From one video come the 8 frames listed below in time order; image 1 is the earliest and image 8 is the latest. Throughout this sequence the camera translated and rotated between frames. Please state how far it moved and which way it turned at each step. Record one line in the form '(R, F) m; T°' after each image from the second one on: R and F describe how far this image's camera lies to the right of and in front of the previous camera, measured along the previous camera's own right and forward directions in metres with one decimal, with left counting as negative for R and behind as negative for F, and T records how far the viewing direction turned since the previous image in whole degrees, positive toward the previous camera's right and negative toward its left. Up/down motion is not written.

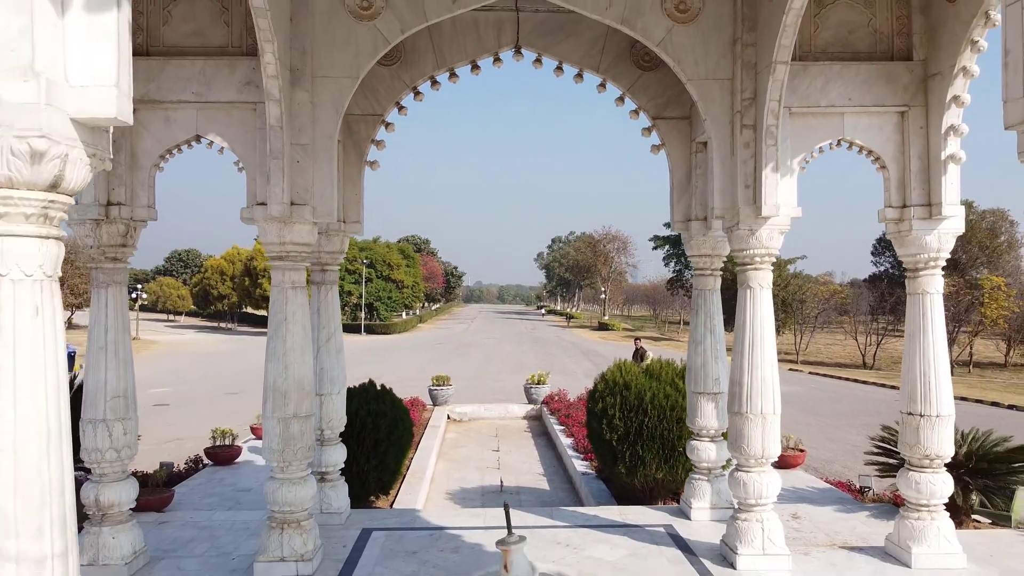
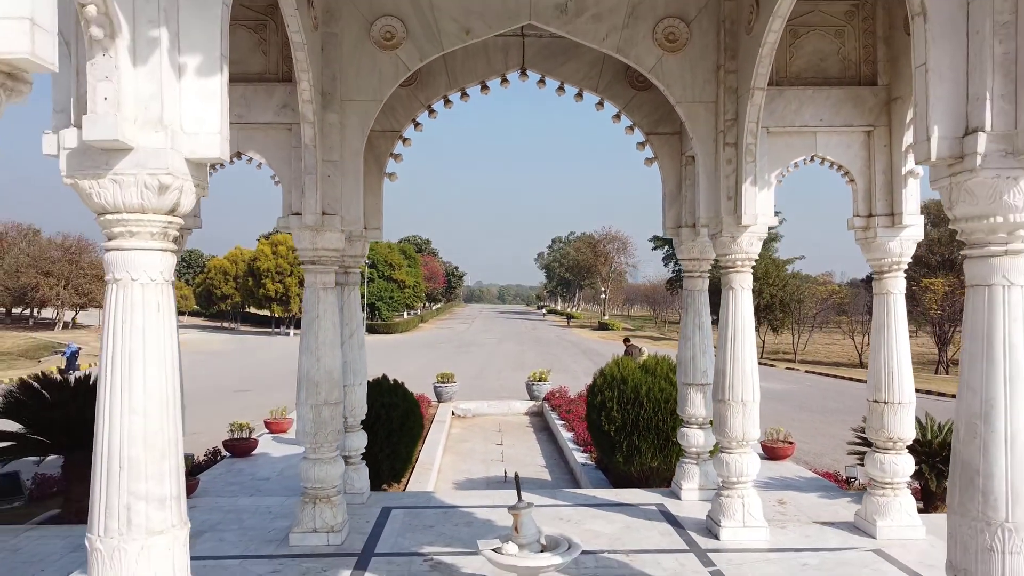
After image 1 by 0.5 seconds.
(0.0, -0.5) m; 0°
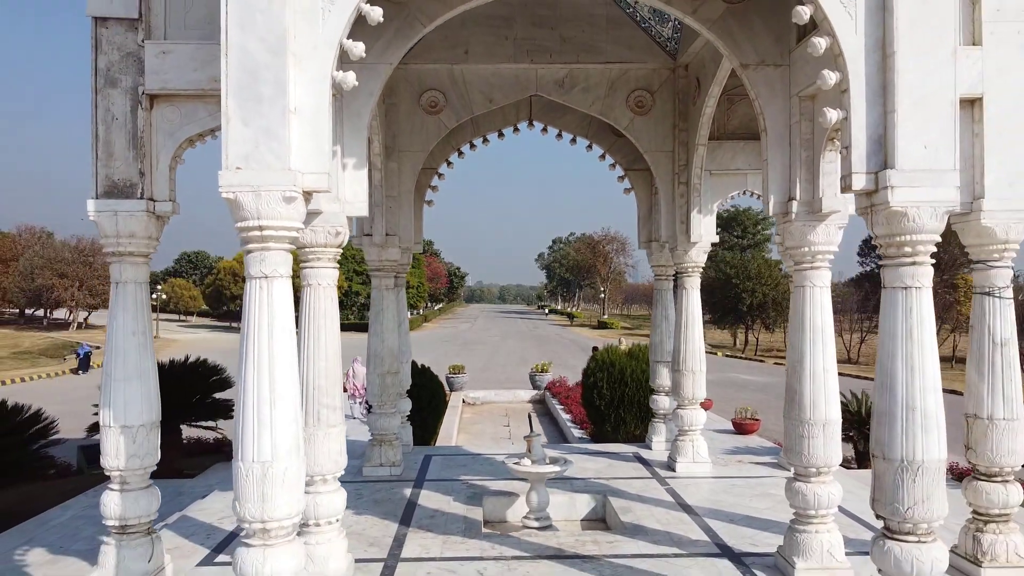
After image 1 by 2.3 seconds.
(-0.1, -1.9) m; 0°
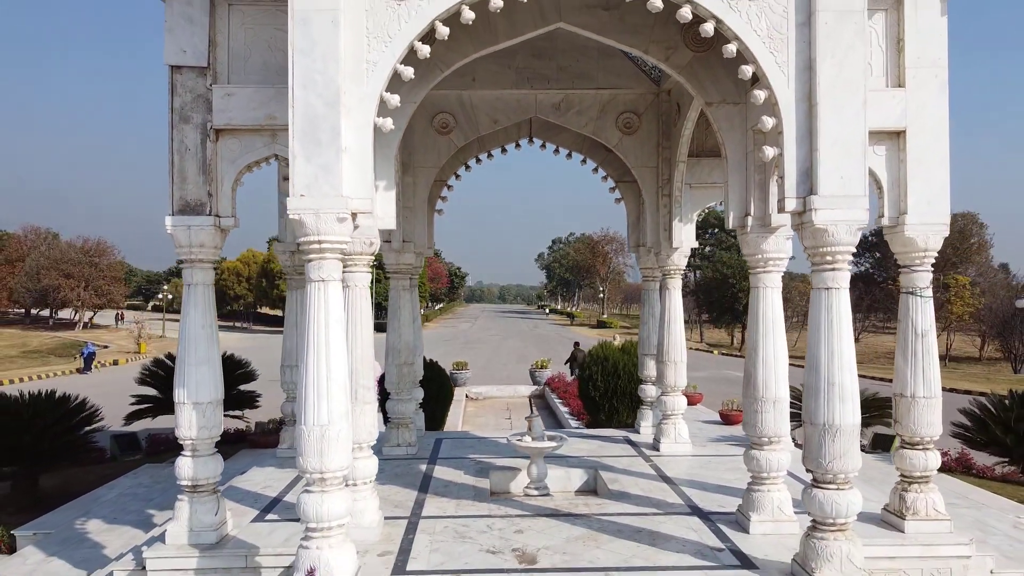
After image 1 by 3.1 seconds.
(0.0, -0.9) m; 0°
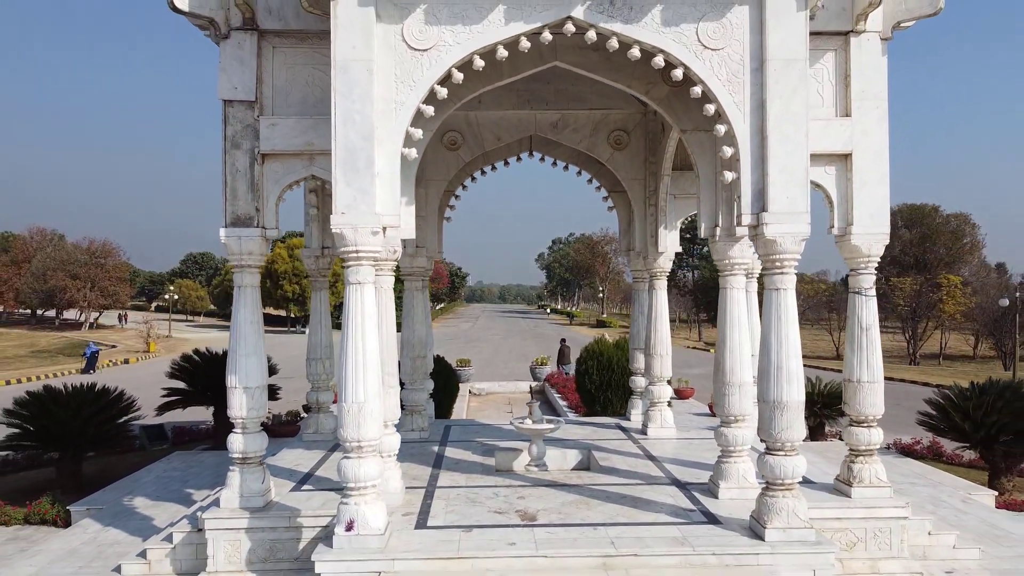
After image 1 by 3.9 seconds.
(0.0, -0.9) m; 0°
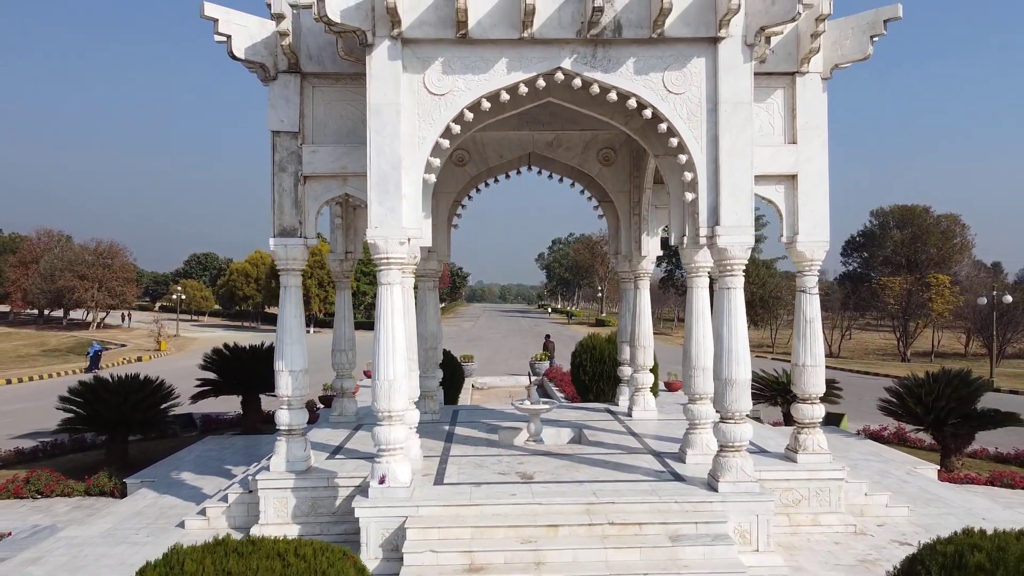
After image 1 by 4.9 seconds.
(0.0, -1.2) m; 0°
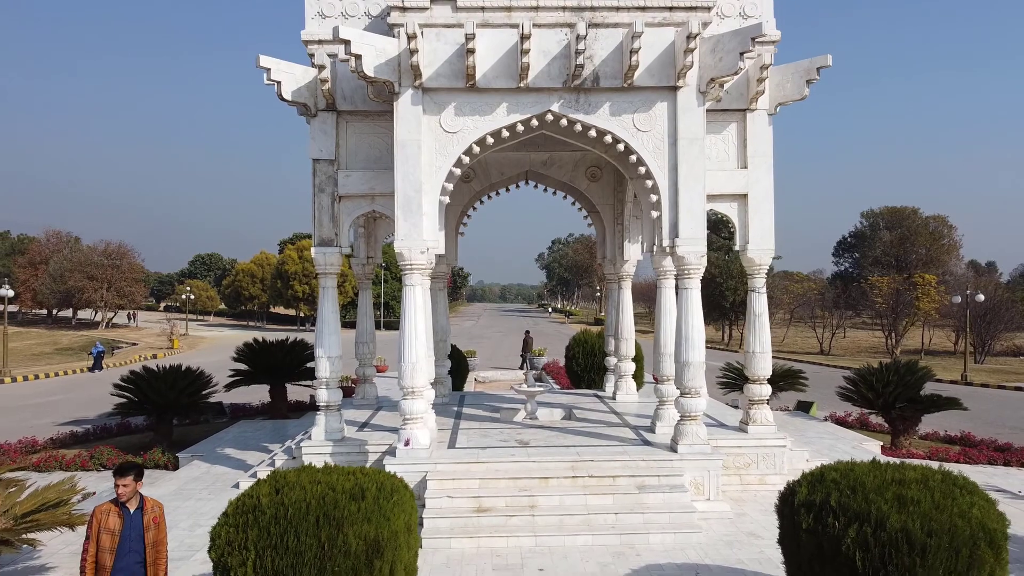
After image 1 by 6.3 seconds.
(0.0, -1.5) m; 0°
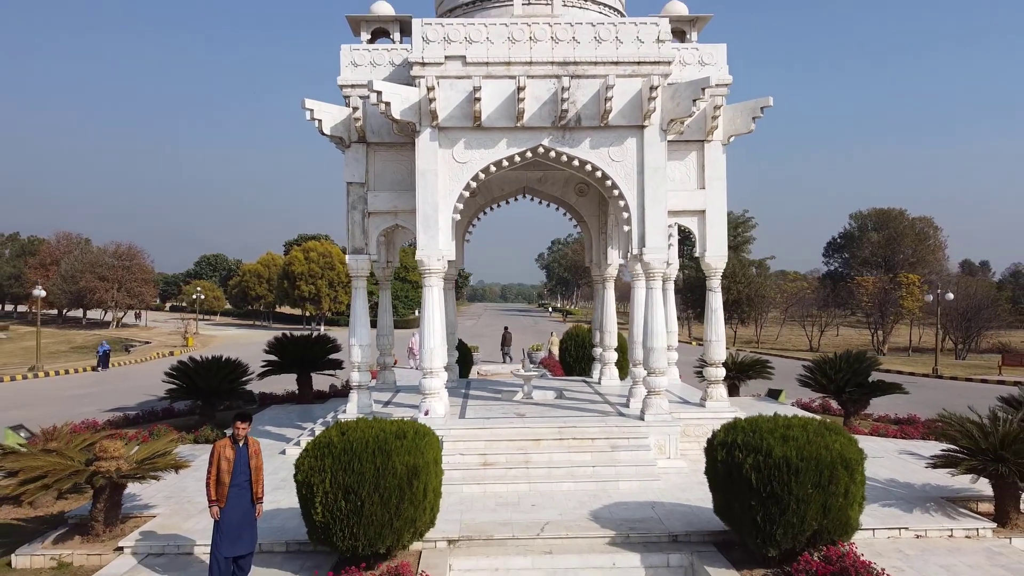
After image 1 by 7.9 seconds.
(0.0, -1.9) m; 0°
